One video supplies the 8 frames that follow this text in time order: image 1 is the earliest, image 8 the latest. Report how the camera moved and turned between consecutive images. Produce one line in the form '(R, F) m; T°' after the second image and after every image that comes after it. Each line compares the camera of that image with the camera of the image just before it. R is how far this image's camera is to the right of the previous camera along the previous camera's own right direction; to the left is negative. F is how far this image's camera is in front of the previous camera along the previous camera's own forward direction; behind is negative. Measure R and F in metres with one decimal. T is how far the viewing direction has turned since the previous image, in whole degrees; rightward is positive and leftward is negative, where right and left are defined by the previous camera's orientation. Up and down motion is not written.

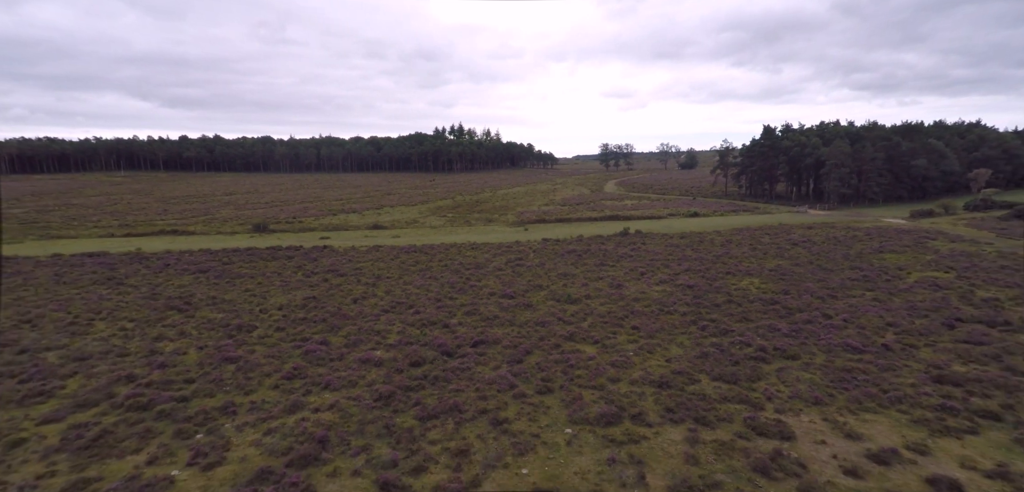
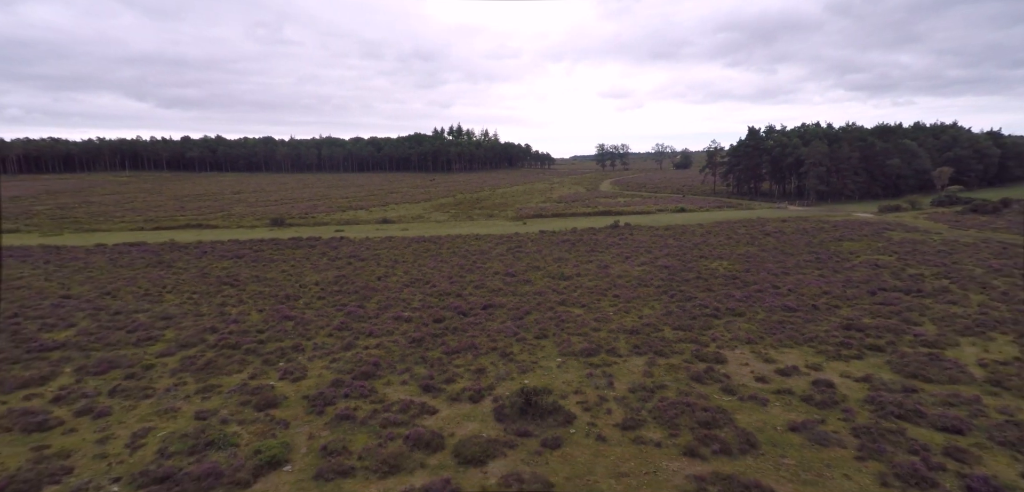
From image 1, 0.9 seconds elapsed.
(-0.3, -5.5) m; 0°
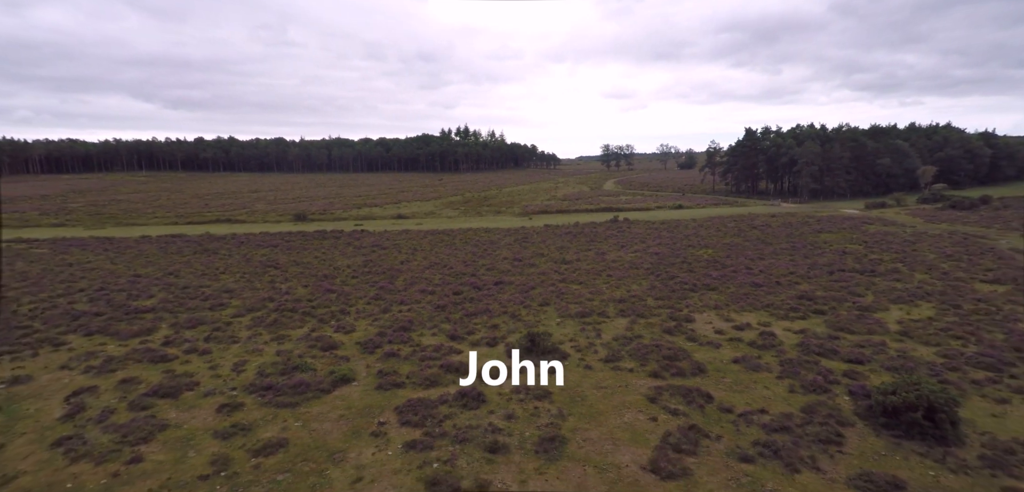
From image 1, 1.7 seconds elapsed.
(-0.1, -5.1) m; -1°
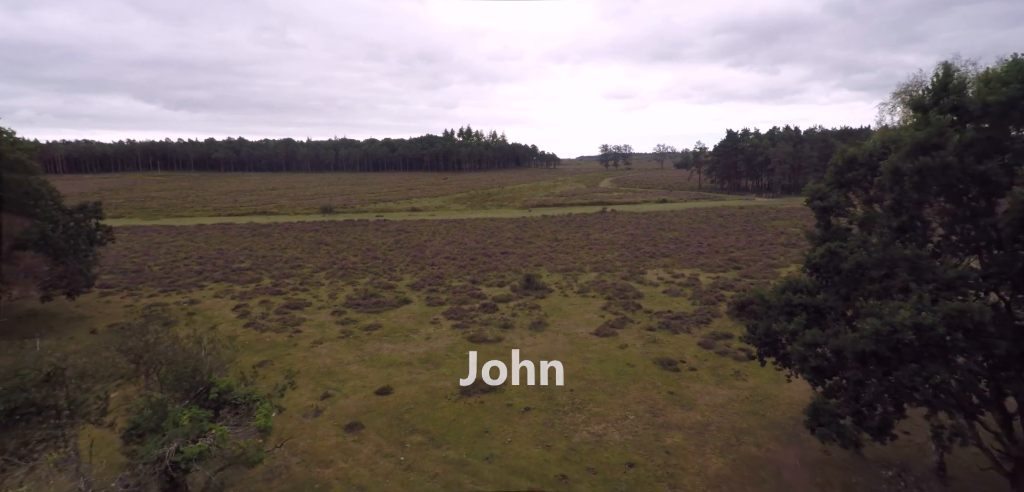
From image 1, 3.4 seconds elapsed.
(-0.1, -10.4) m; 0°
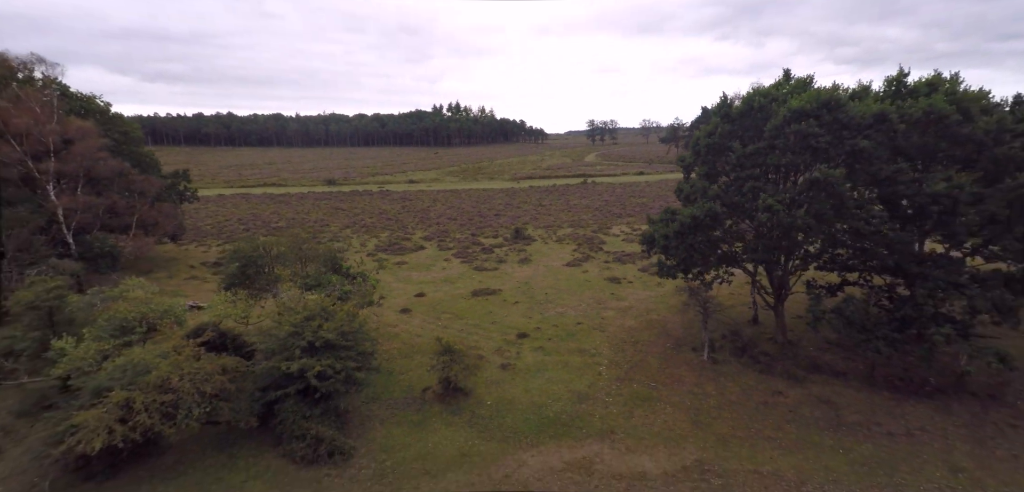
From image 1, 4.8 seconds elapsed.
(-0.3, -8.7) m; +1°
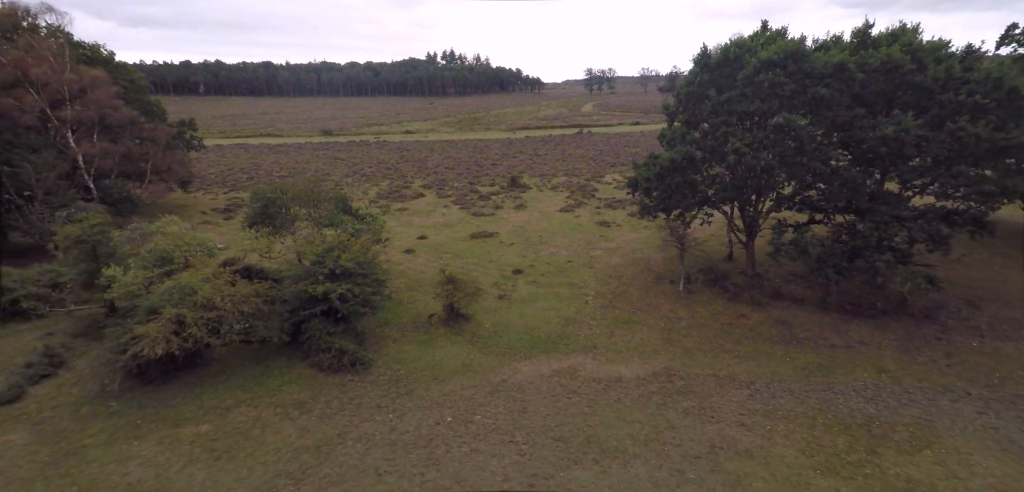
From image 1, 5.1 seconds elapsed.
(0.0, -1.8) m; 0°
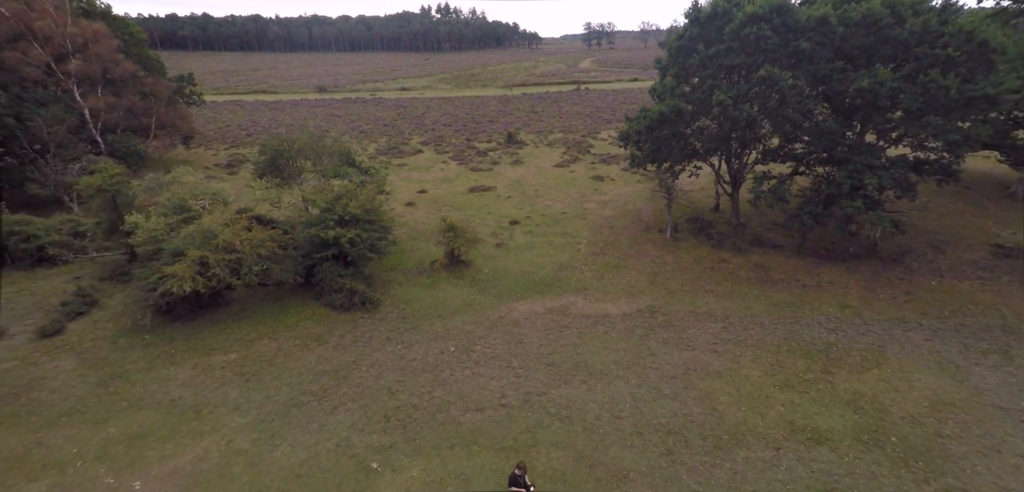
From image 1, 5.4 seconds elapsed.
(0.0, -1.2) m; 0°
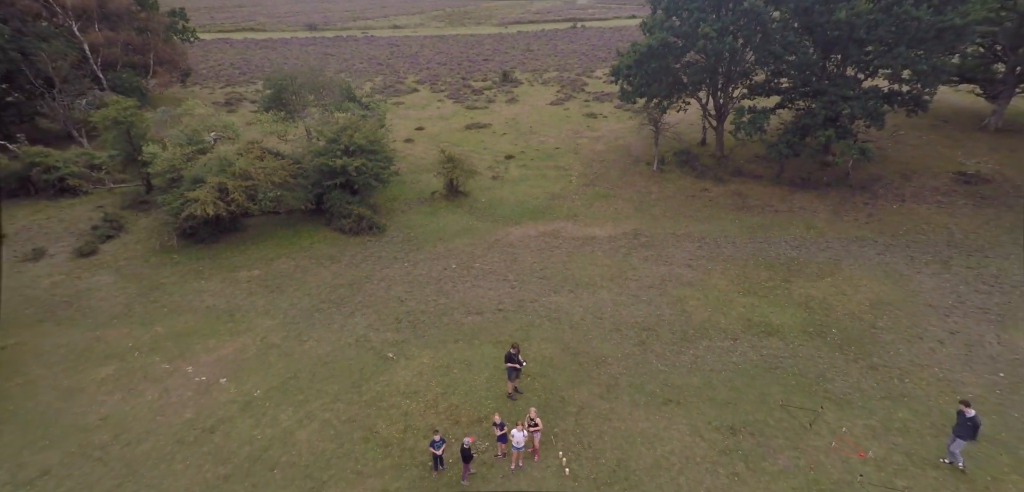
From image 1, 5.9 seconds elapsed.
(0.0, -1.4) m; 0°
